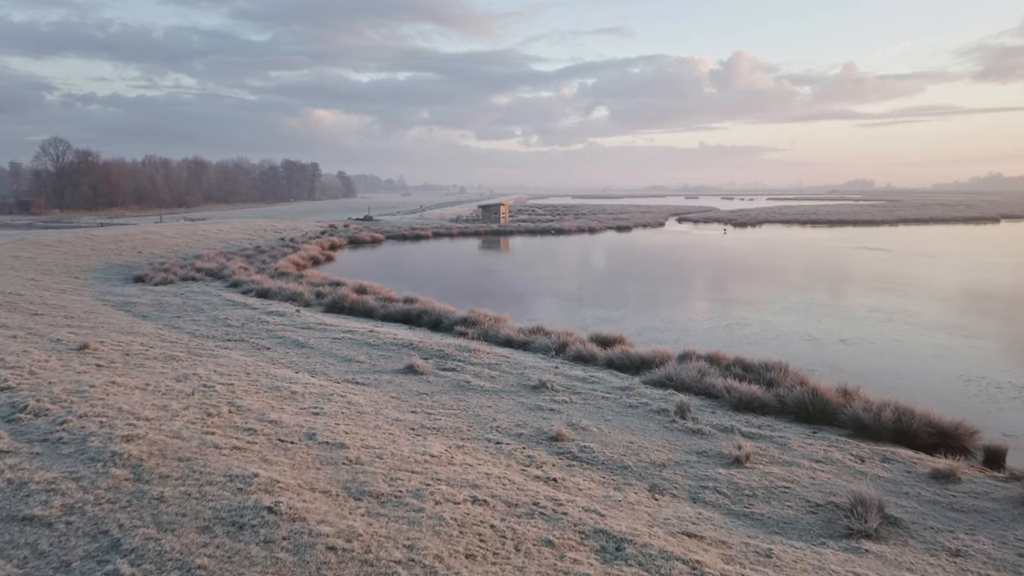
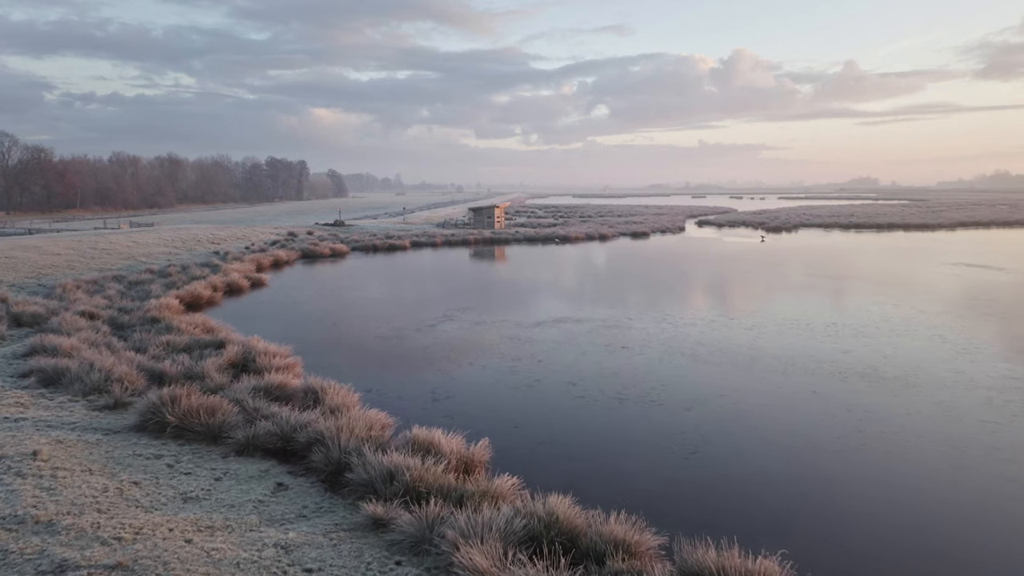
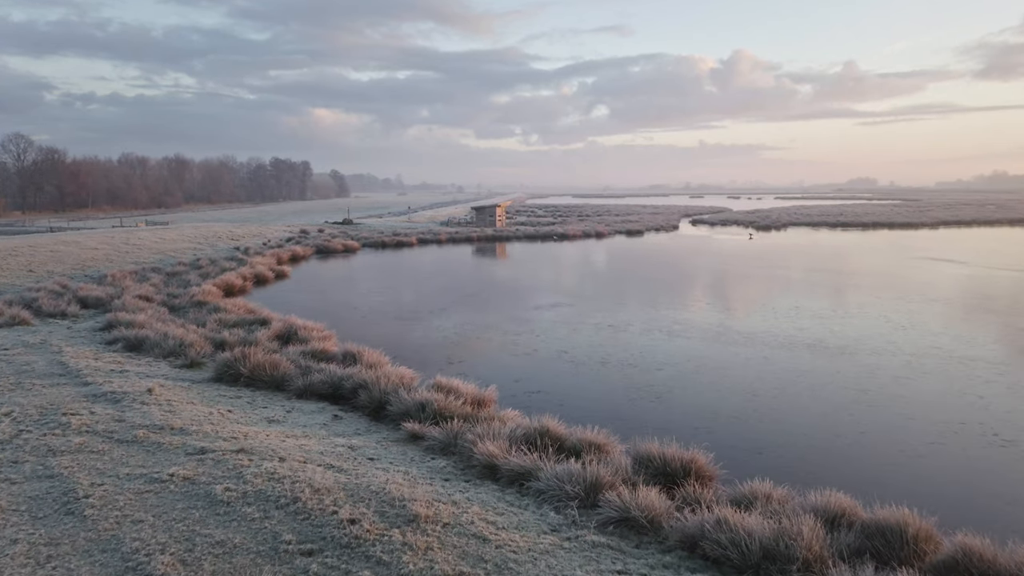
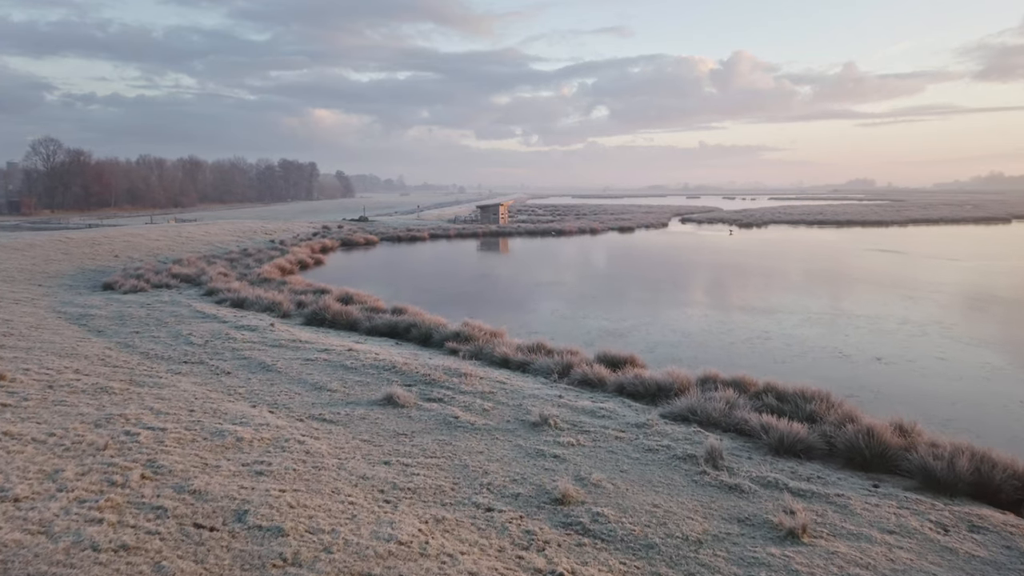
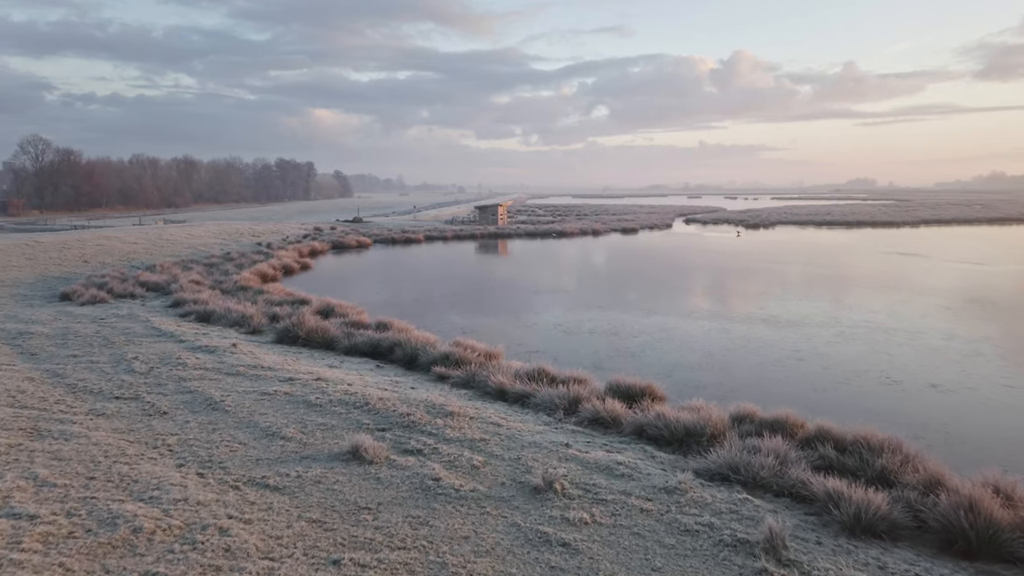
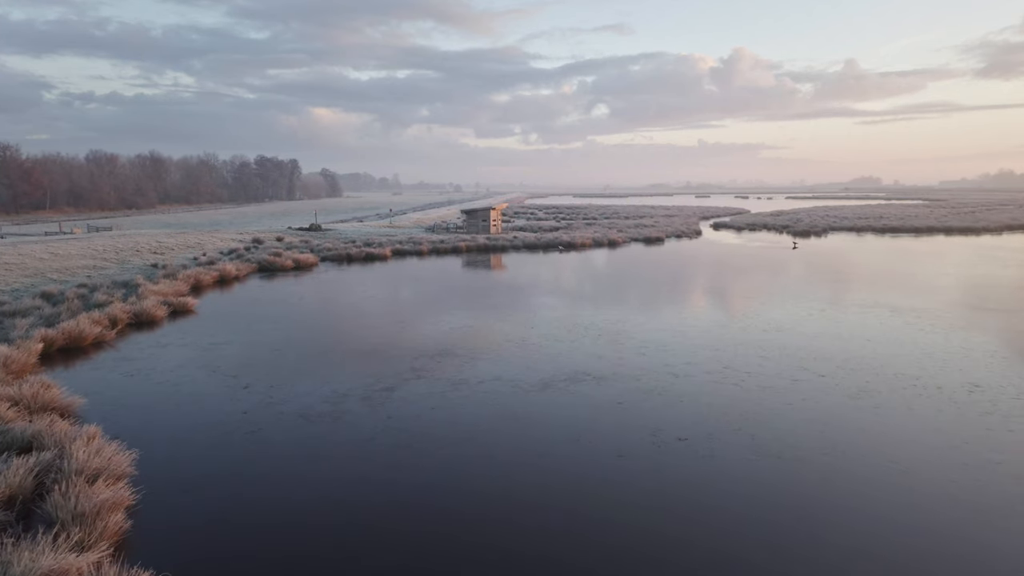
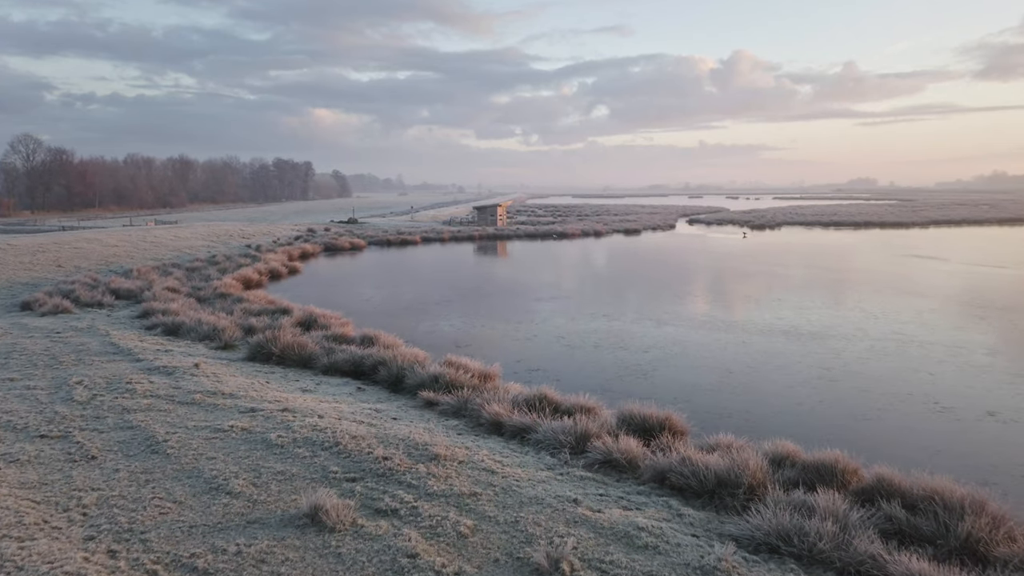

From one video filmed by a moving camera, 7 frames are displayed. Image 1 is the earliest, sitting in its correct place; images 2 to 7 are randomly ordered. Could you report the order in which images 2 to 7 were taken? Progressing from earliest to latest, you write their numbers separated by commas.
4, 5, 7, 3, 2, 6
